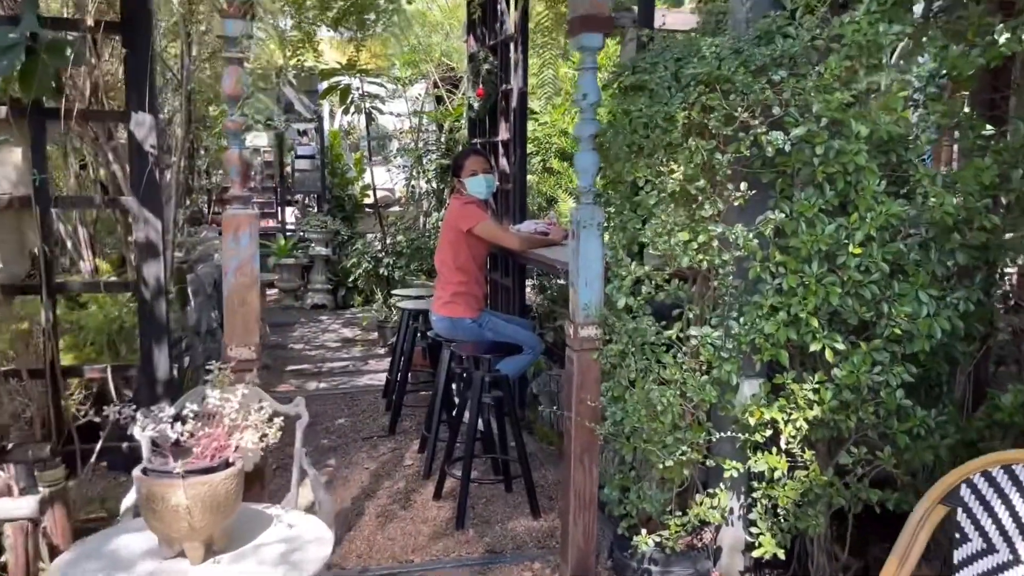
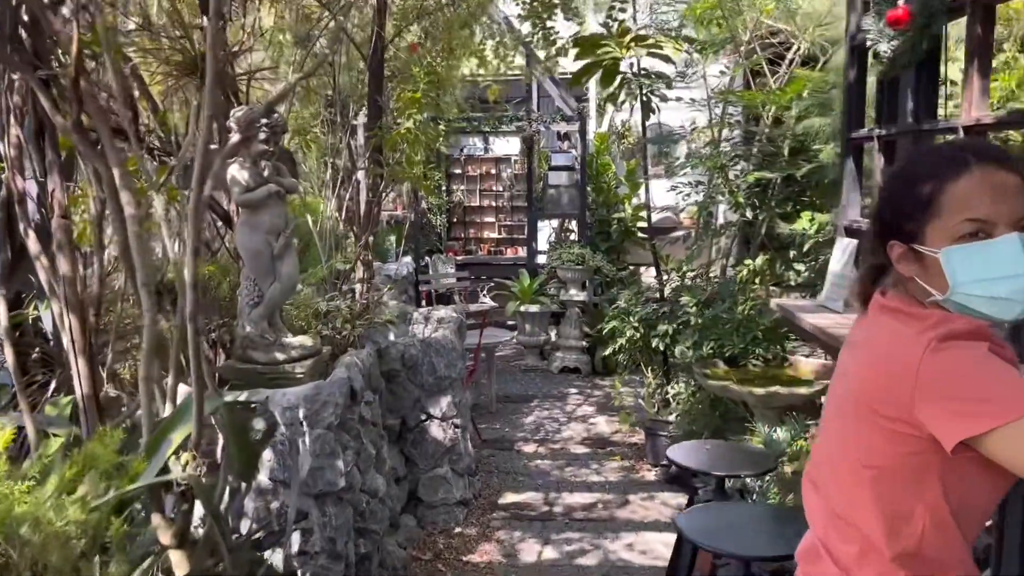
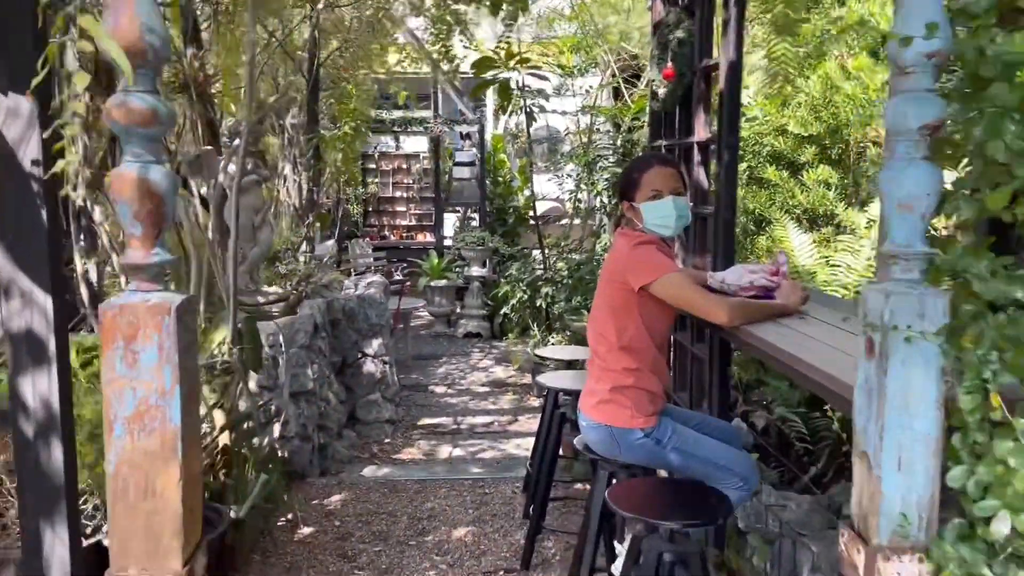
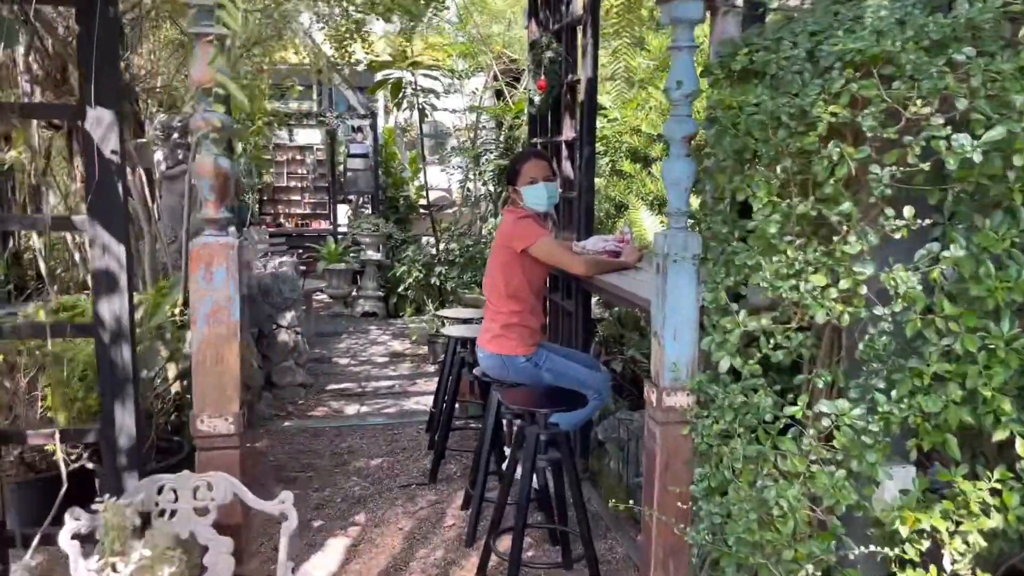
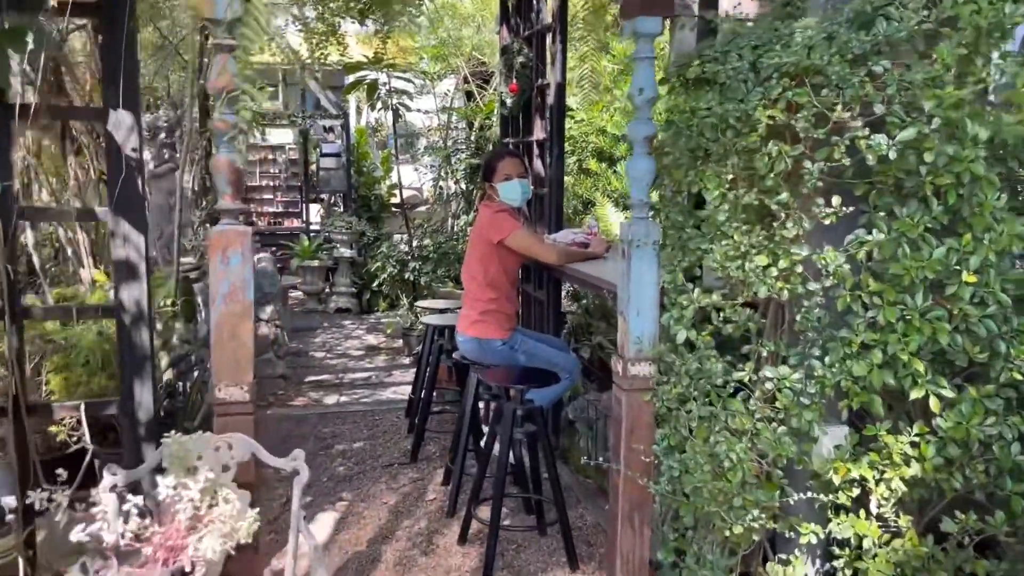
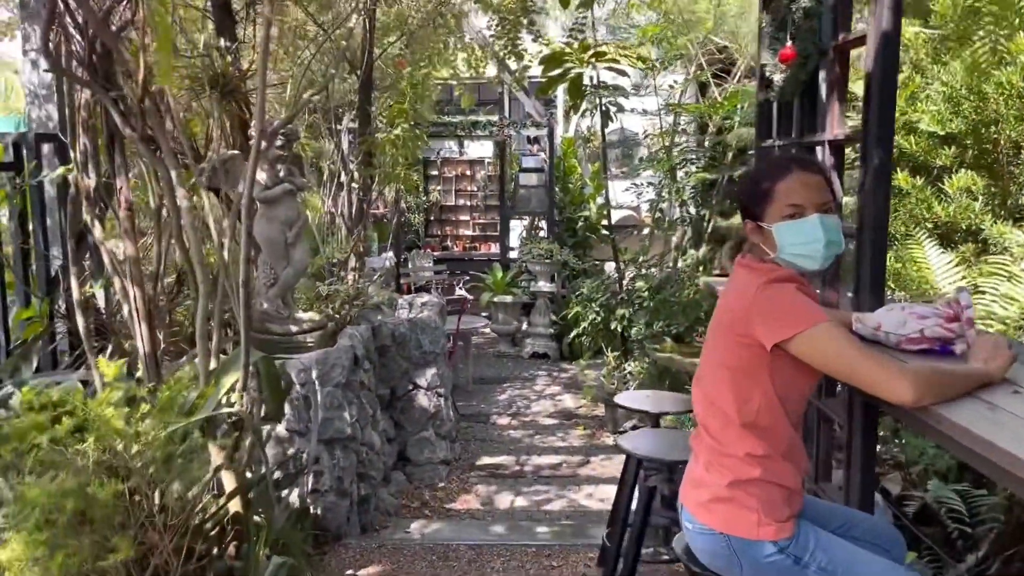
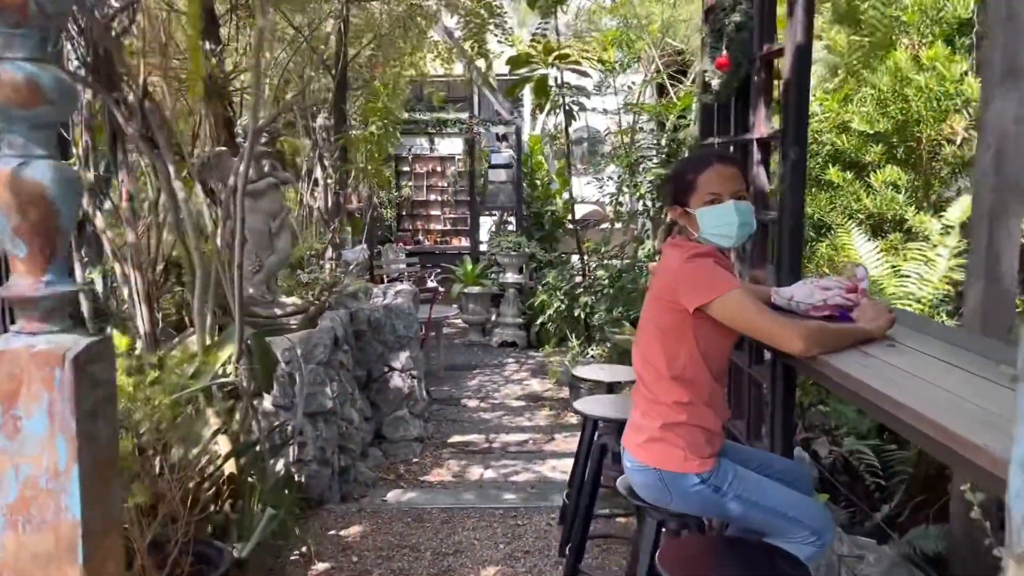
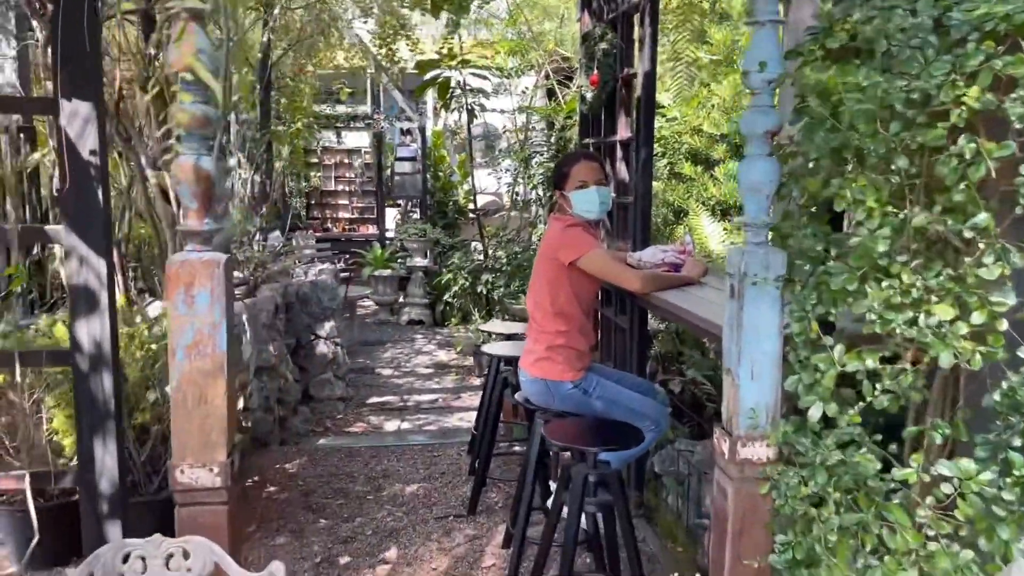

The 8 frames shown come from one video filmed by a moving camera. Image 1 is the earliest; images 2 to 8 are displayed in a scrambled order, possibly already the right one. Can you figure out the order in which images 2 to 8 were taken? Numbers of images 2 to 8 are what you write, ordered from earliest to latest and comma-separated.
5, 4, 8, 3, 7, 6, 2
